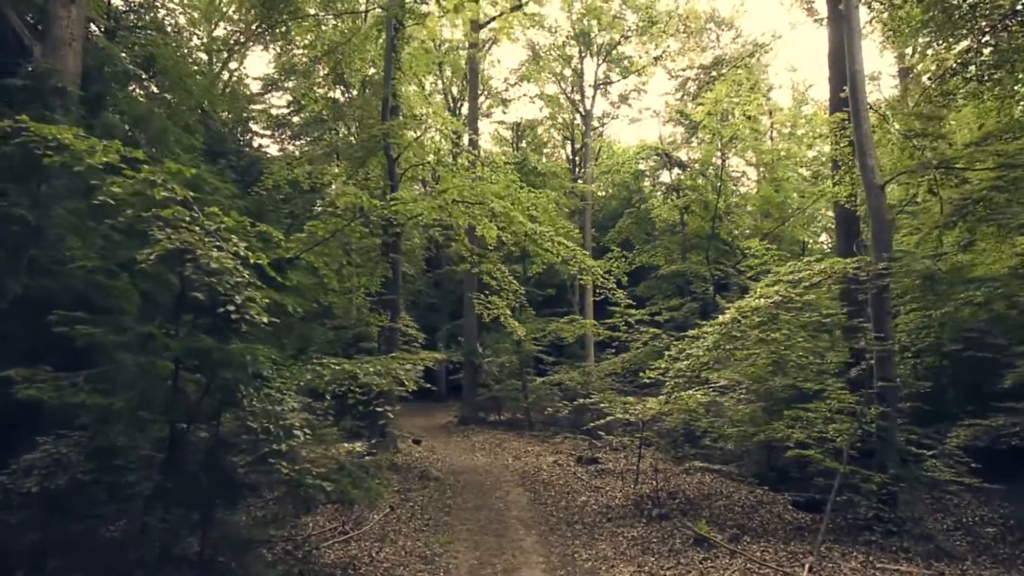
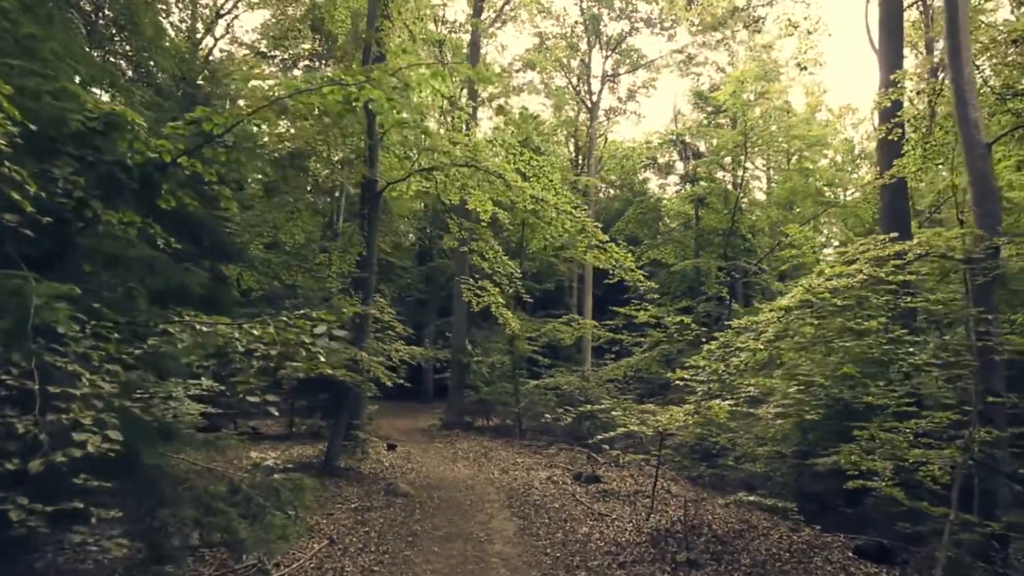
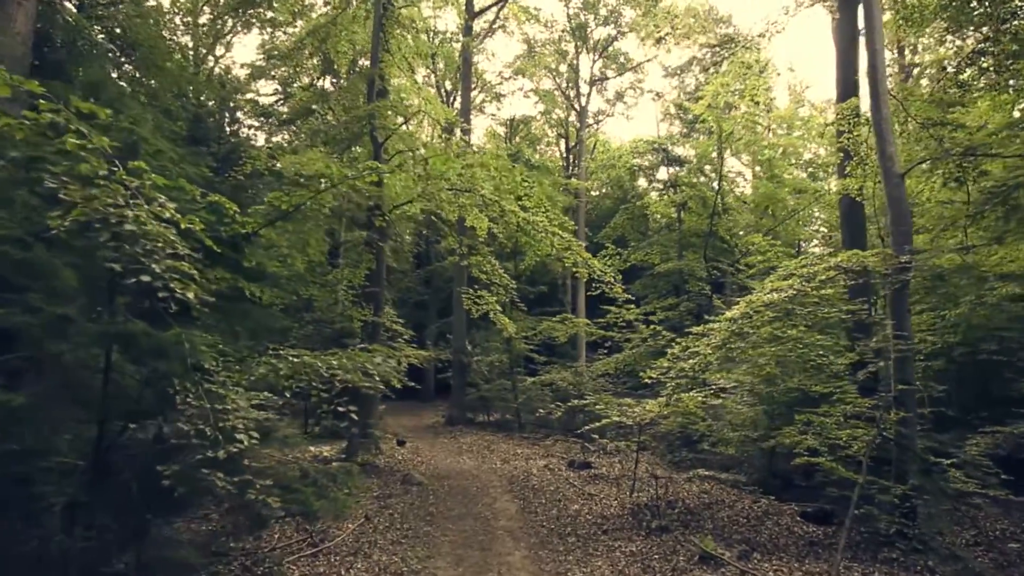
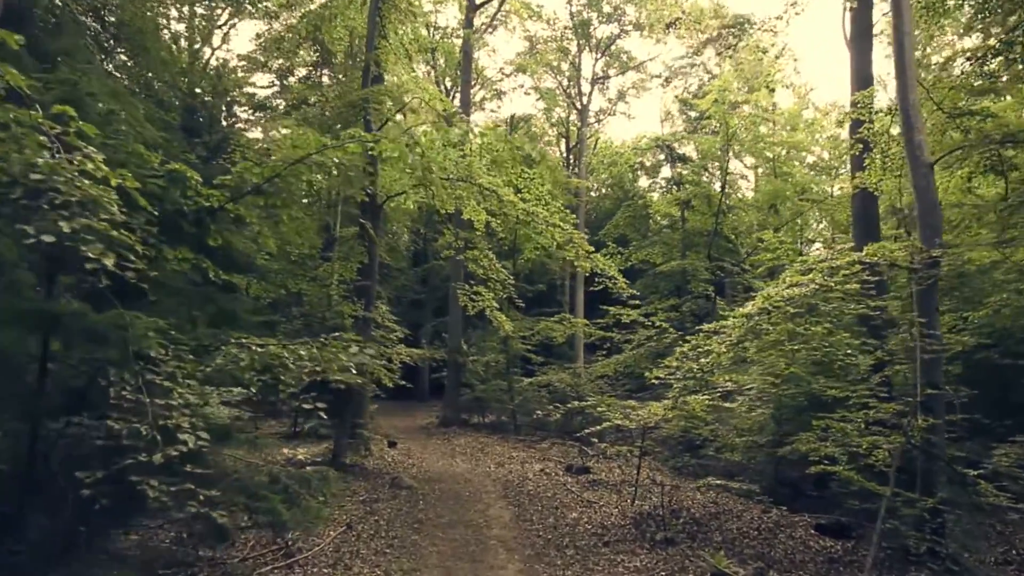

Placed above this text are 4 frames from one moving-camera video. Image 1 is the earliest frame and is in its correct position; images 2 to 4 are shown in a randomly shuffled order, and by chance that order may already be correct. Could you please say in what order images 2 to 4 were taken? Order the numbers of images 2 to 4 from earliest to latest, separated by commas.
3, 4, 2
